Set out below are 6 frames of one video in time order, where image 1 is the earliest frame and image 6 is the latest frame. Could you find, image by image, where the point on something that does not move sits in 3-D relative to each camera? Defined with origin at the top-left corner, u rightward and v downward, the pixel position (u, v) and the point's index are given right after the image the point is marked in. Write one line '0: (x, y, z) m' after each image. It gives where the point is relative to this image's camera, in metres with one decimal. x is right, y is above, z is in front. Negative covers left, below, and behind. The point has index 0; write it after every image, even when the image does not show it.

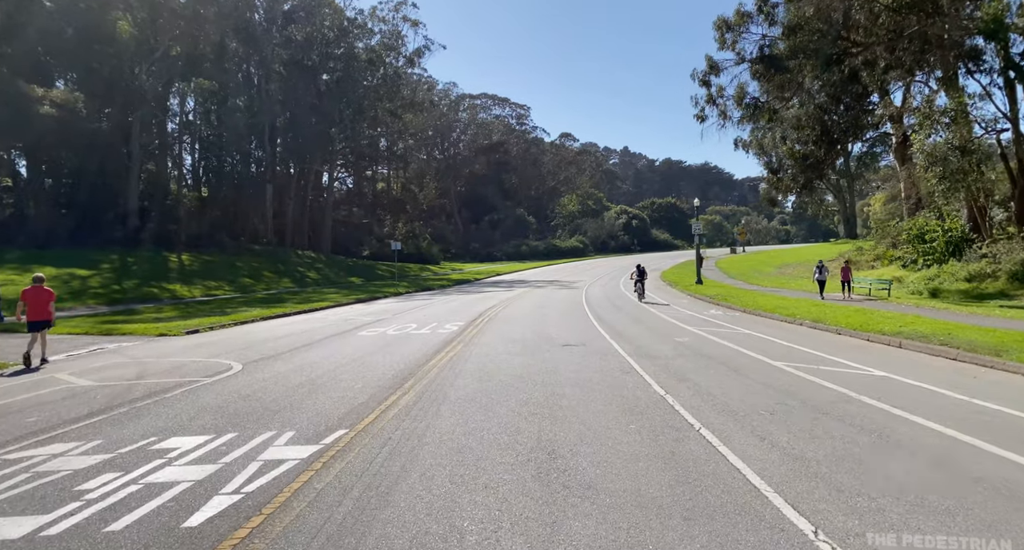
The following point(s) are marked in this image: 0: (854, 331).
0: (+7.5, -1.2, +12.1) m
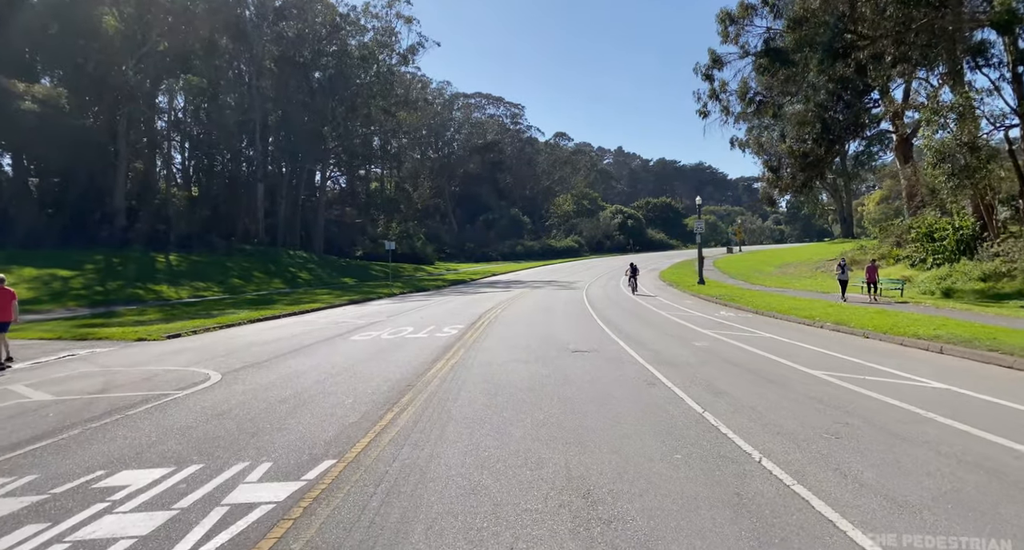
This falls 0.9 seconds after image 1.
0: (+7.6, -1.2, +11.2) m
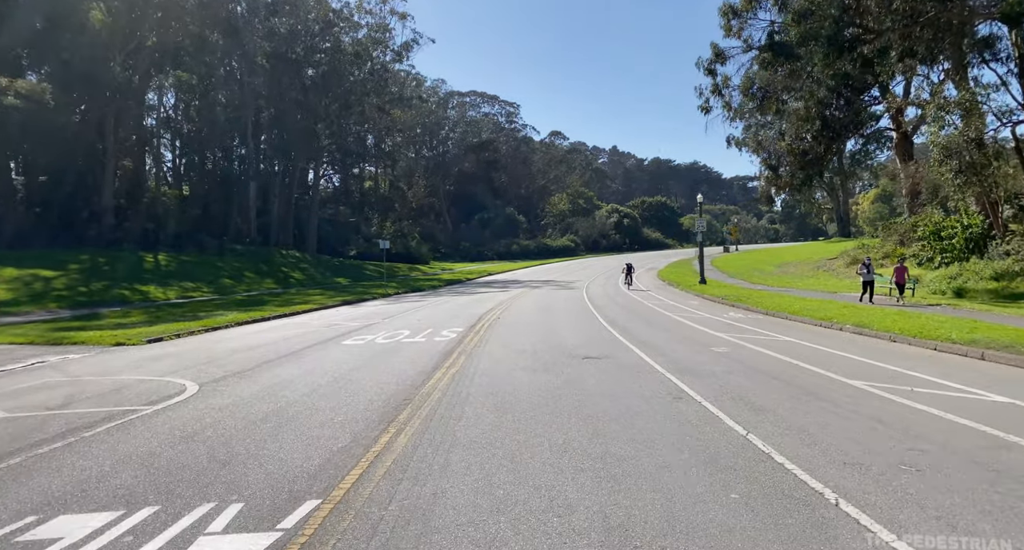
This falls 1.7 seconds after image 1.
0: (+7.7, -1.2, +10.5) m
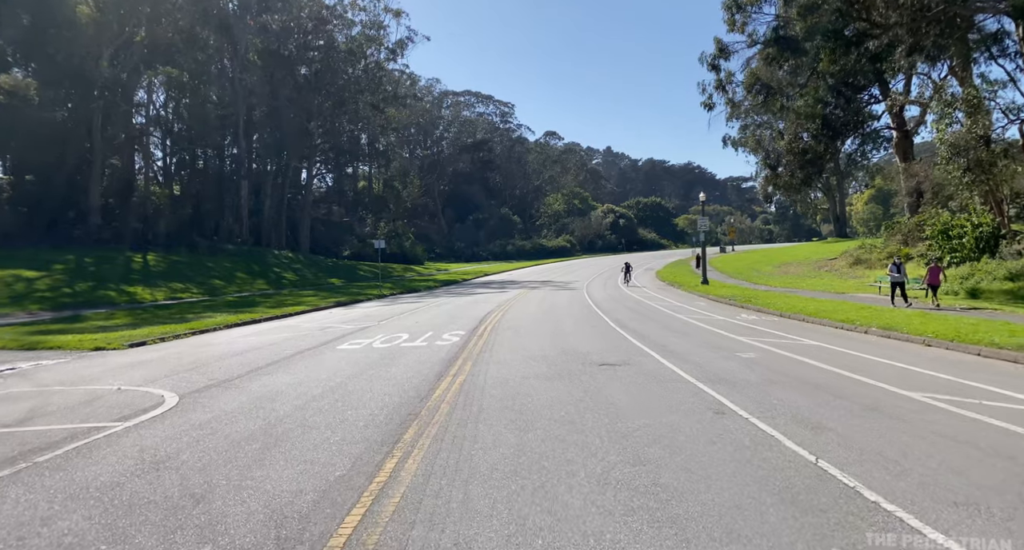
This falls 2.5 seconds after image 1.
0: (+7.9, -1.2, +9.9) m
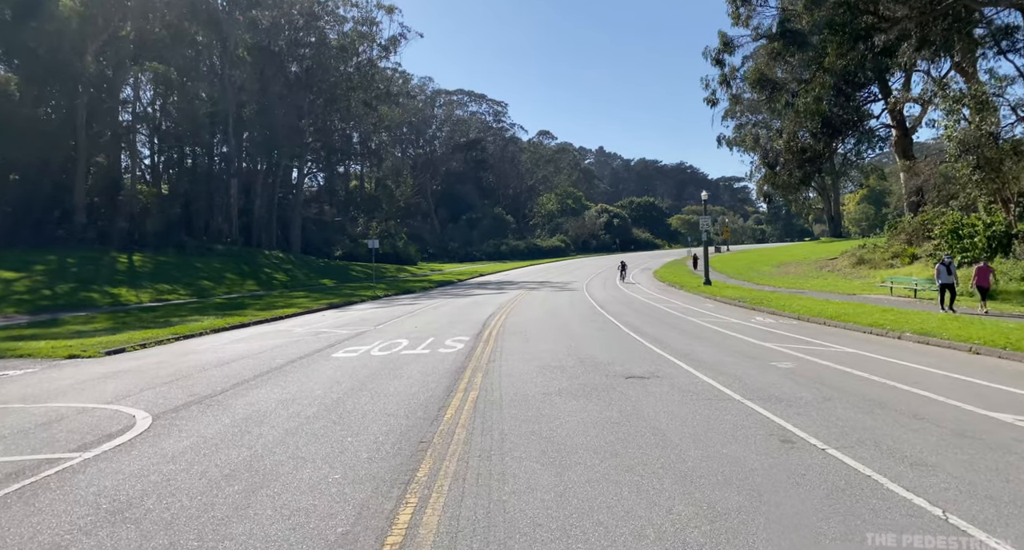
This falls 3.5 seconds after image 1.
0: (+8.1, -1.2, +9.1) m
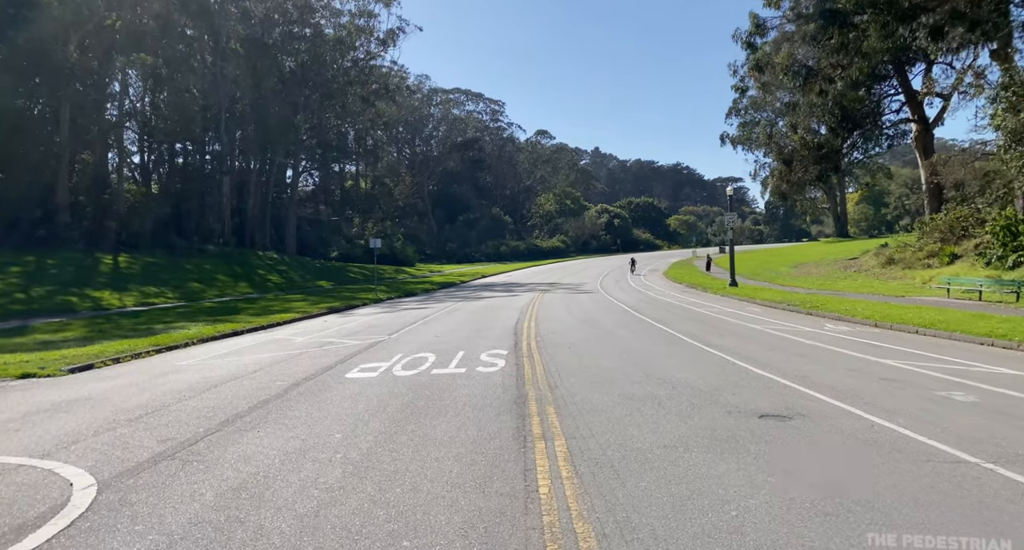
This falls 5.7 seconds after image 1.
0: (+9.0, -1.2, +7.0) m
